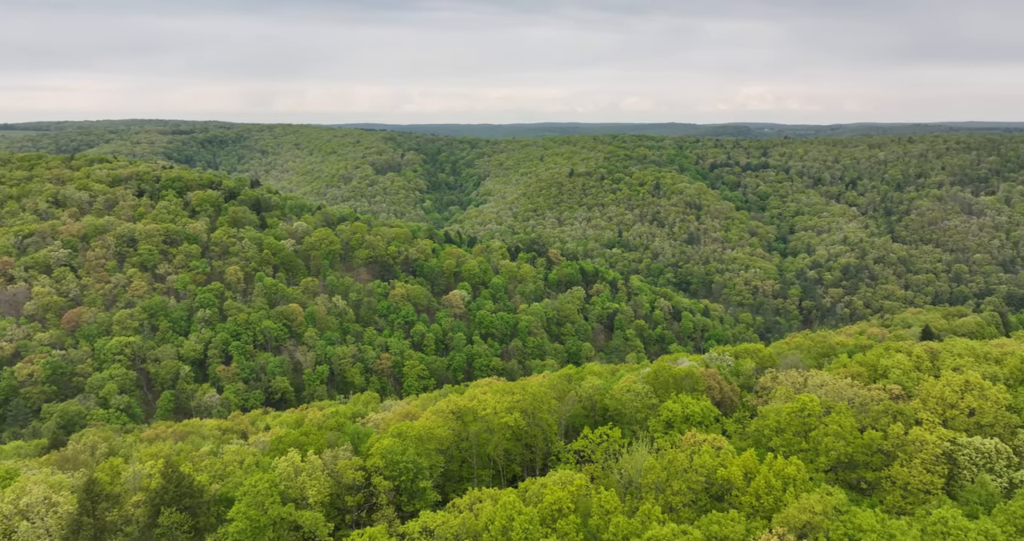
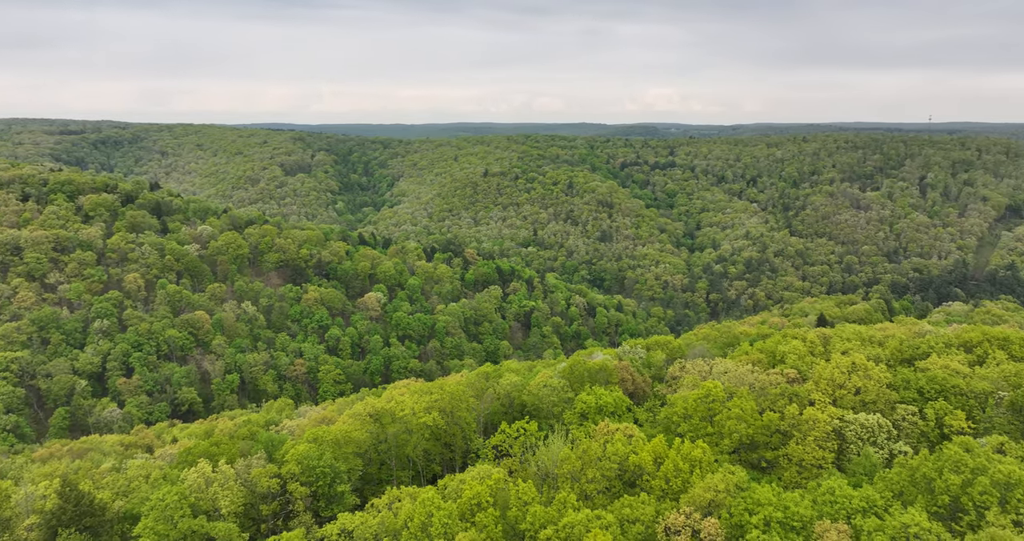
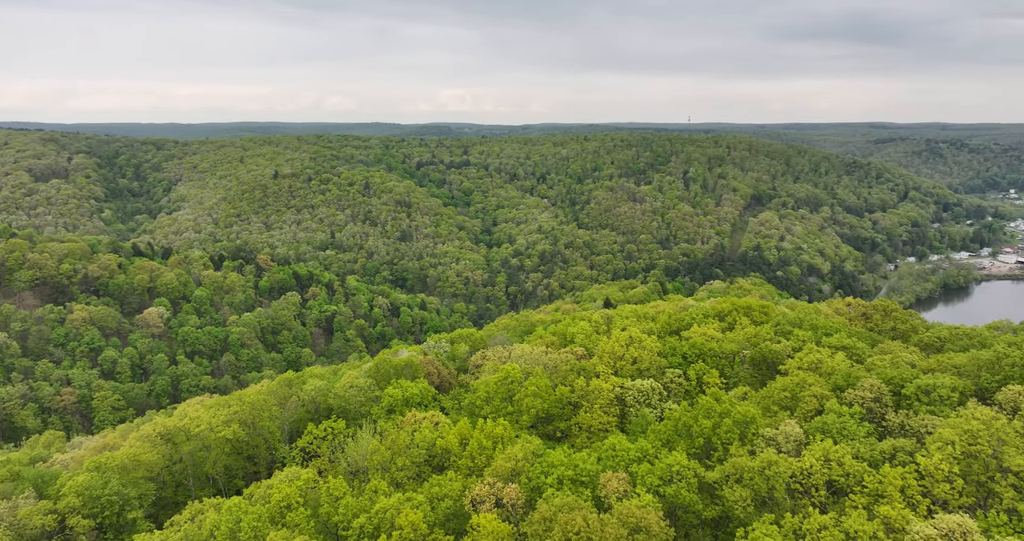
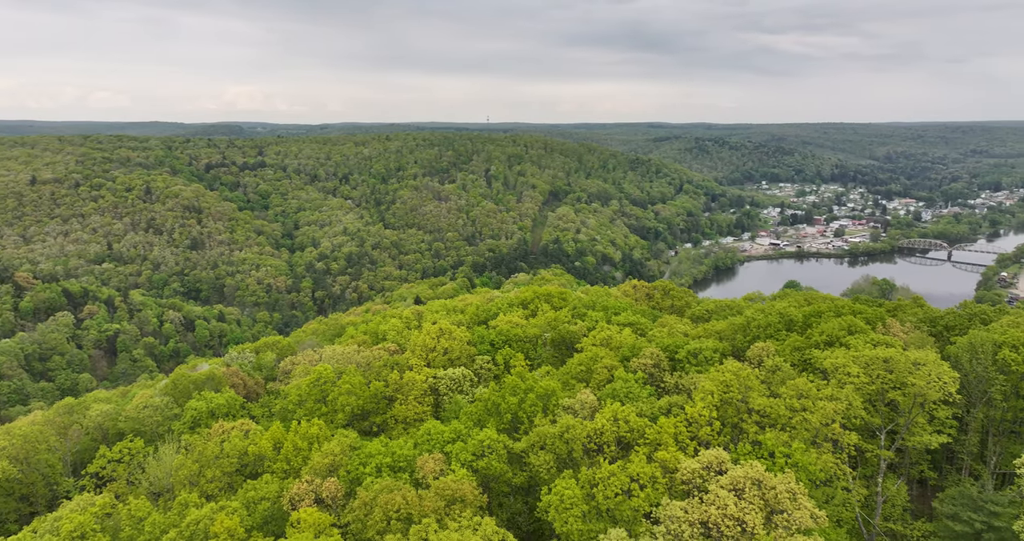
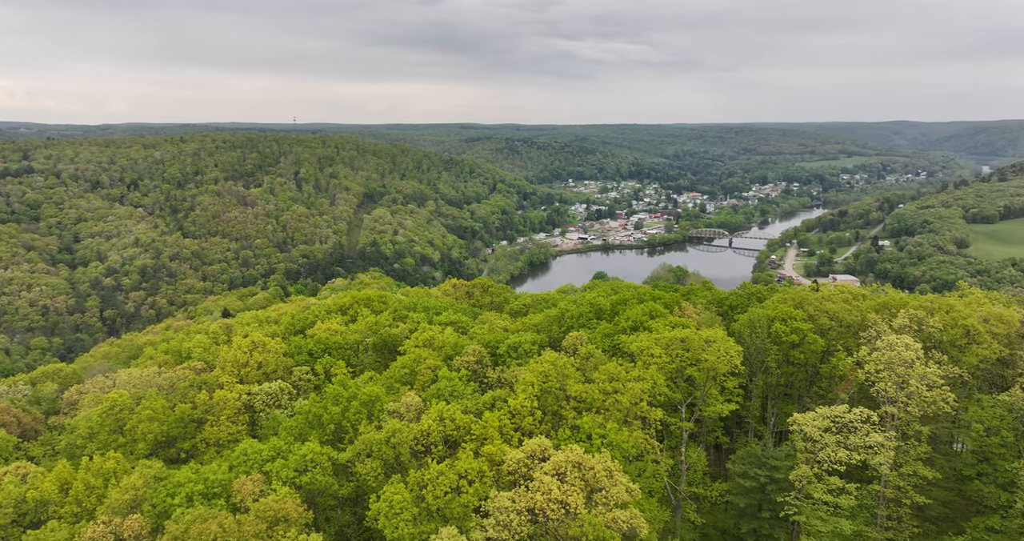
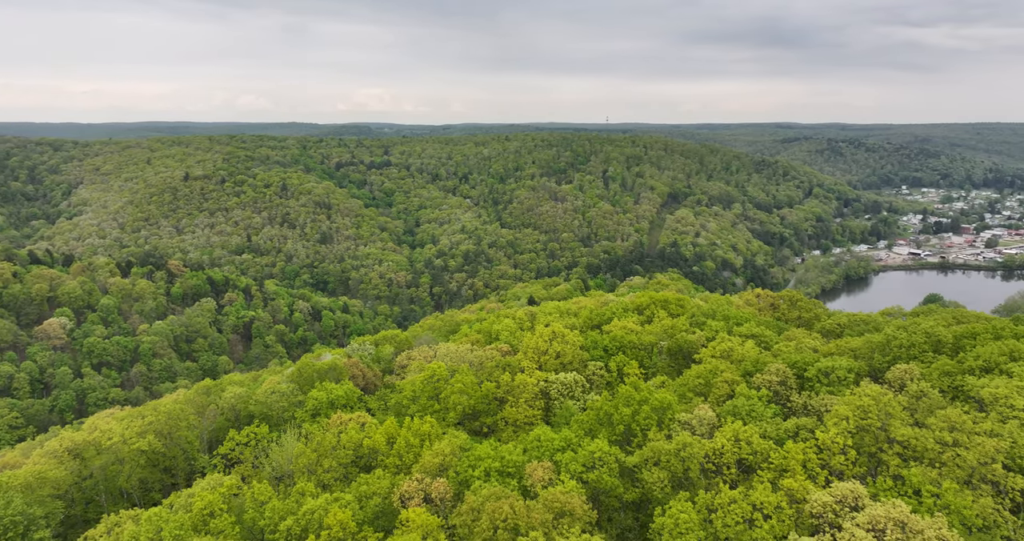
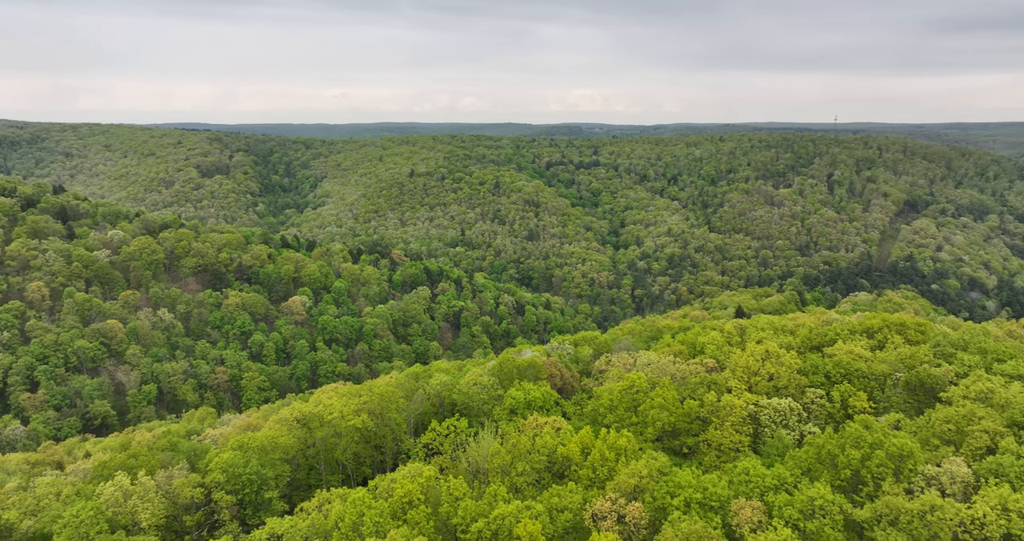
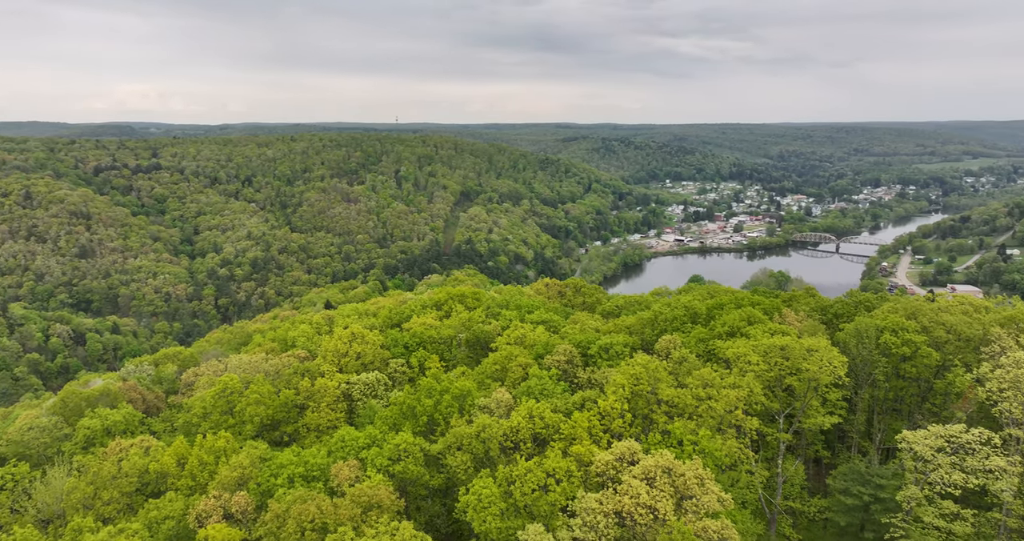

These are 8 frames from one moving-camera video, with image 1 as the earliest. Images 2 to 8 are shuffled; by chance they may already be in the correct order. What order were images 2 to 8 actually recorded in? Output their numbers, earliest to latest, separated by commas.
2, 7, 3, 6, 4, 8, 5
